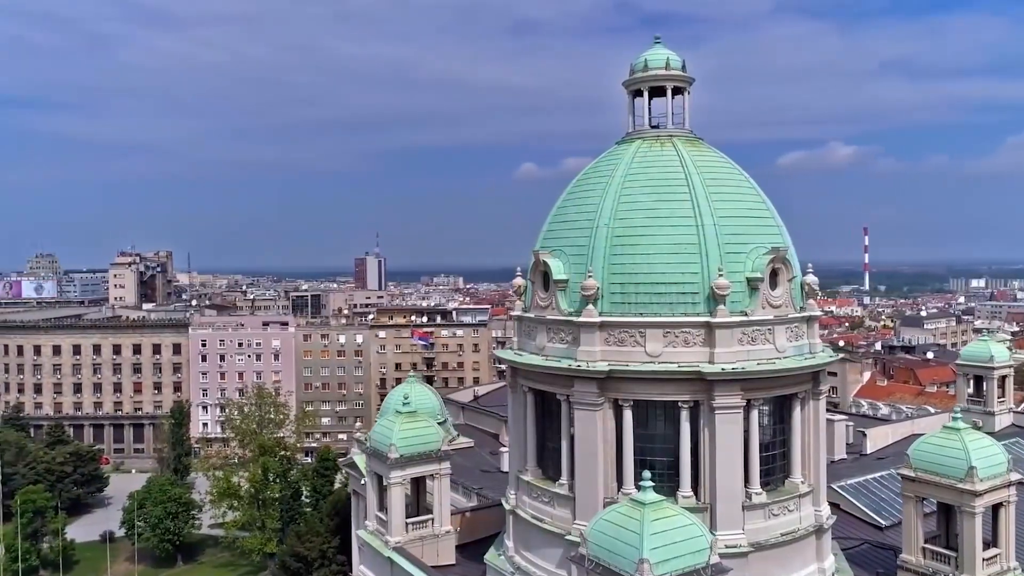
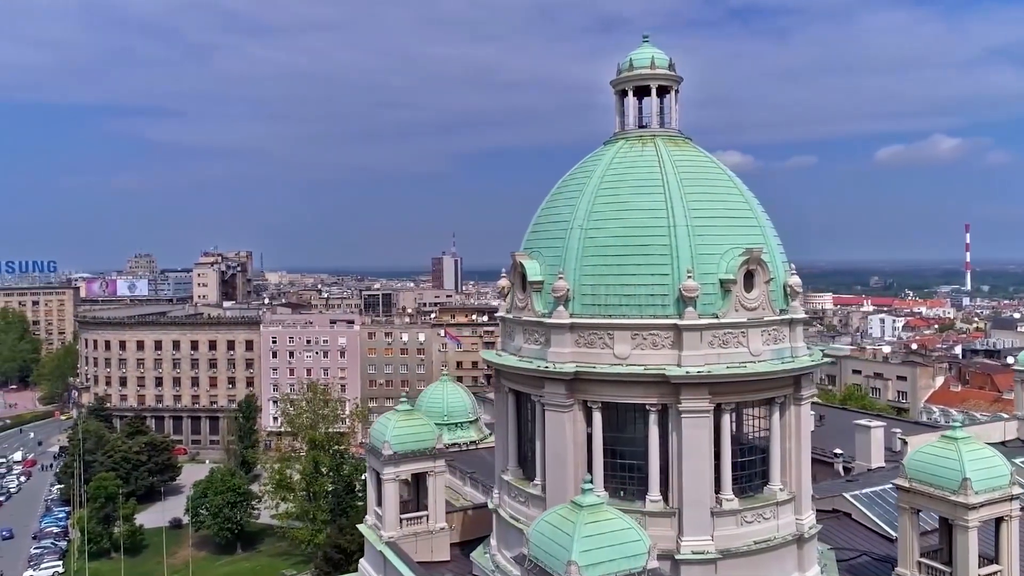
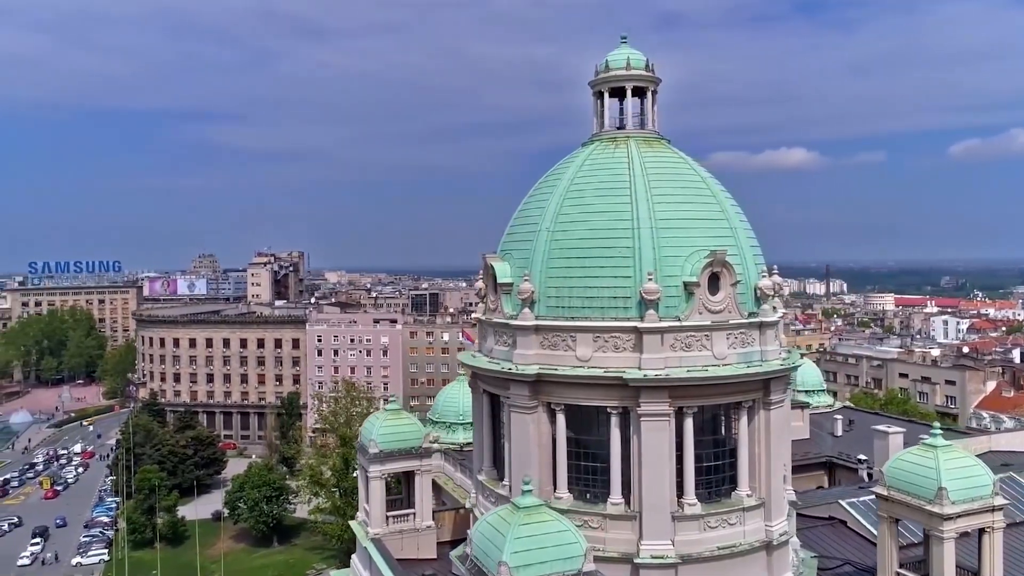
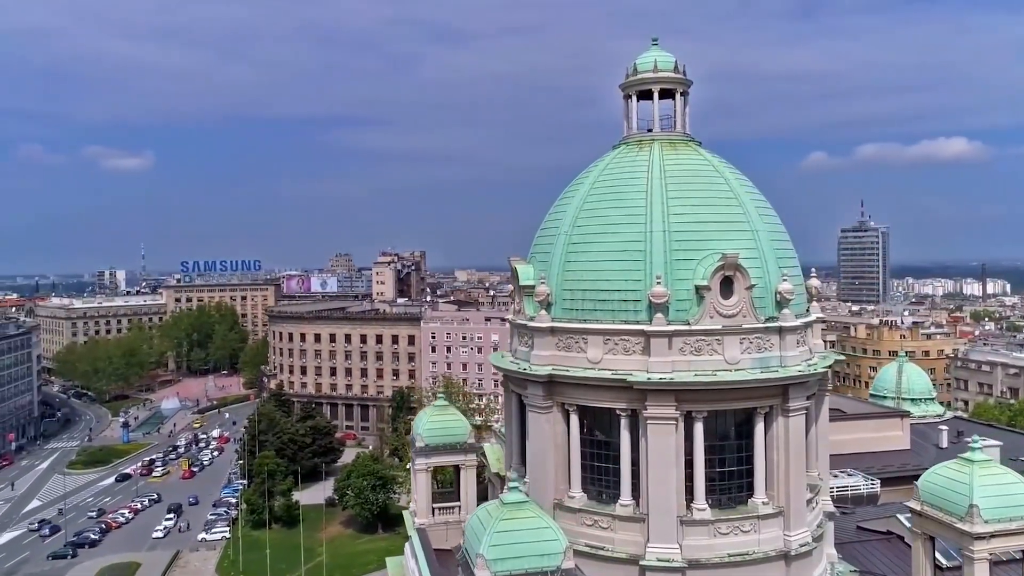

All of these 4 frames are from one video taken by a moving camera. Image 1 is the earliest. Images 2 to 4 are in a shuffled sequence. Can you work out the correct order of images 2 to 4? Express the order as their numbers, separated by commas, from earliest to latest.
2, 3, 4
